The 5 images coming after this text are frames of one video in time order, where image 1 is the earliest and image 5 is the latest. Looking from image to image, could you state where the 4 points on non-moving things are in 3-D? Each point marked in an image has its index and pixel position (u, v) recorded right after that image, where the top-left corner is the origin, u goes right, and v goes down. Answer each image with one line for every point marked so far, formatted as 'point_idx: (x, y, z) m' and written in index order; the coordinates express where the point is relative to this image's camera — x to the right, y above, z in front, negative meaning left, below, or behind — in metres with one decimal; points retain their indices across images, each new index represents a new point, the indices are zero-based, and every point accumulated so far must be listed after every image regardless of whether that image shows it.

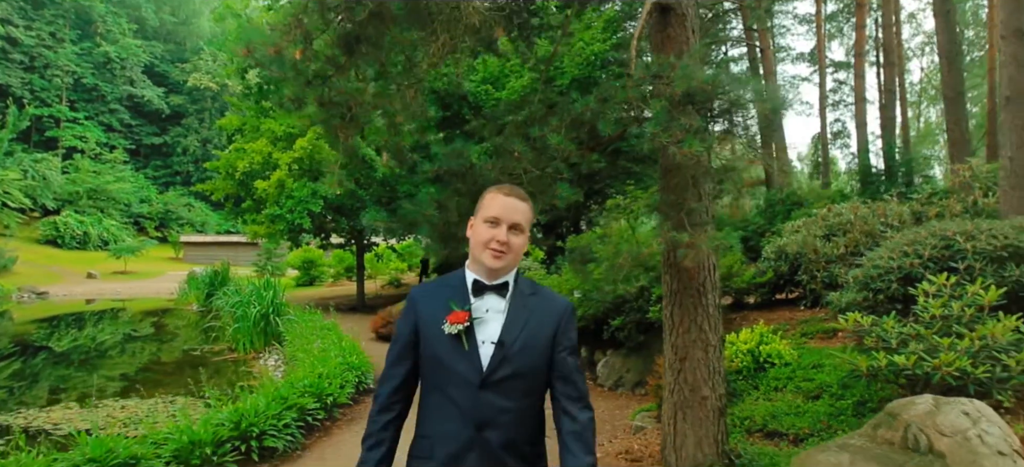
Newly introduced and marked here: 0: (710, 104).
0: (+1.2, +0.8, +3.9) m
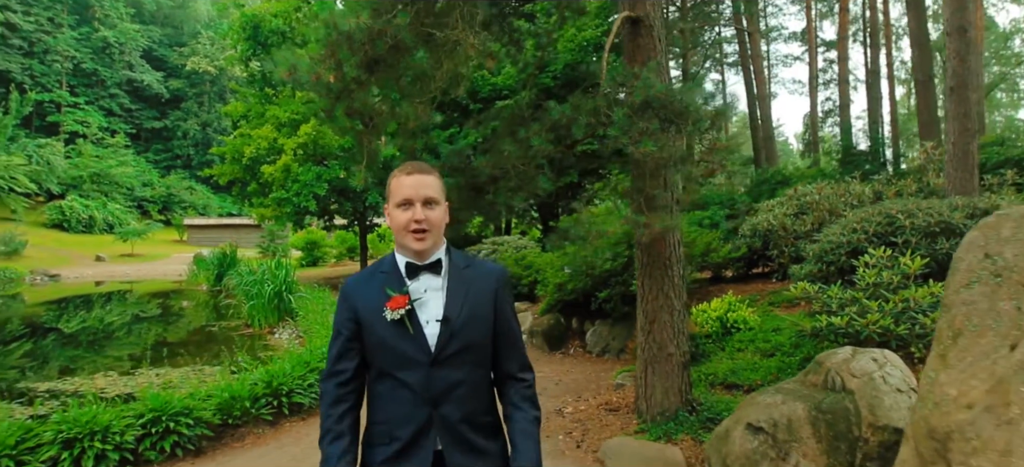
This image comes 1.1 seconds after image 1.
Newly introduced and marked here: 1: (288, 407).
0: (+1.1, +0.9, +4.8) m
1: (-2.9, -2.1, +8.0) m
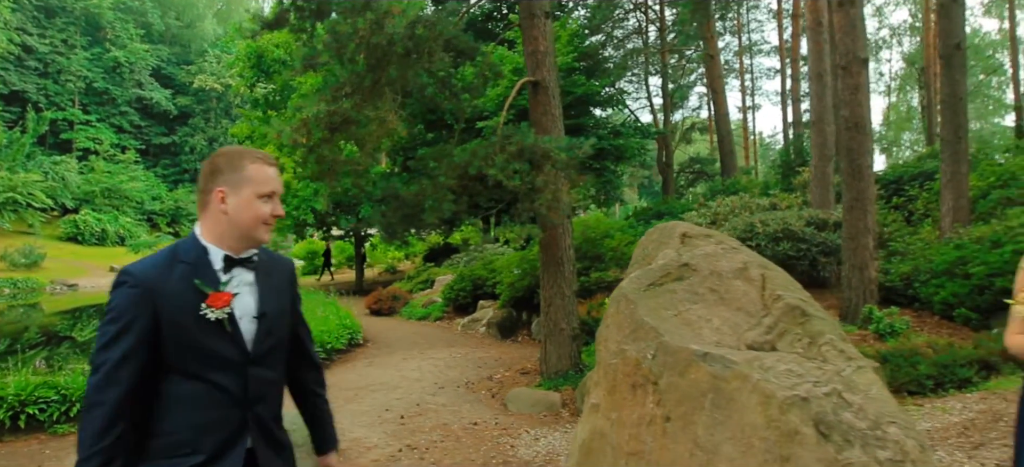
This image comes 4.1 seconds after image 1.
0: (+0.2, +0.9, +7.0) m
1: (-3.7, -2.3, +10.2) m
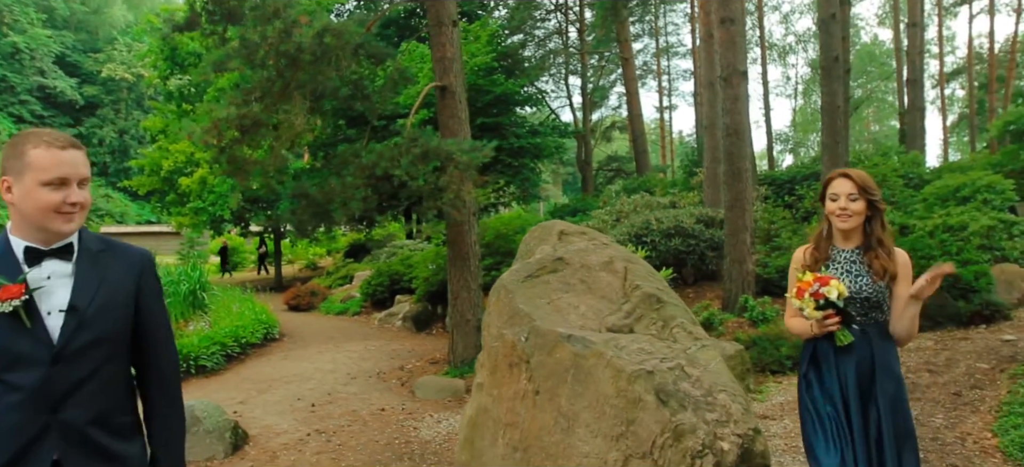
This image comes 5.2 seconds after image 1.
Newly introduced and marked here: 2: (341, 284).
0: (-0.9, +0.9, +7.4) m
1: (-5.2, -2.2, +10.2) m
2: (-5.1, -1.5, +18.8) m
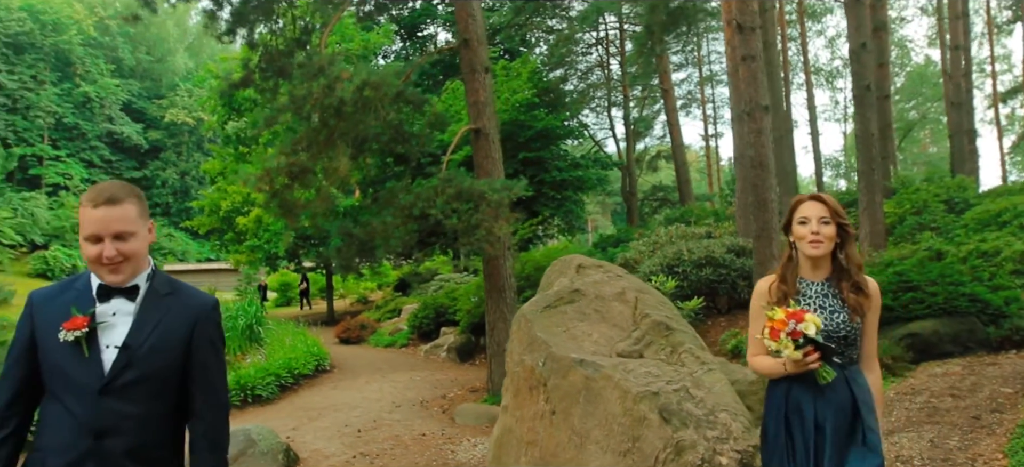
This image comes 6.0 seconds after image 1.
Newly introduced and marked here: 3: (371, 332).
0: (-0.5, +0.5, +8.0) m
1: (-4.5, -2.9, +10.9) m
2: (-3.8, -2.6, +19.6) m
3: (-4.0, -2.8, +17.9) m
